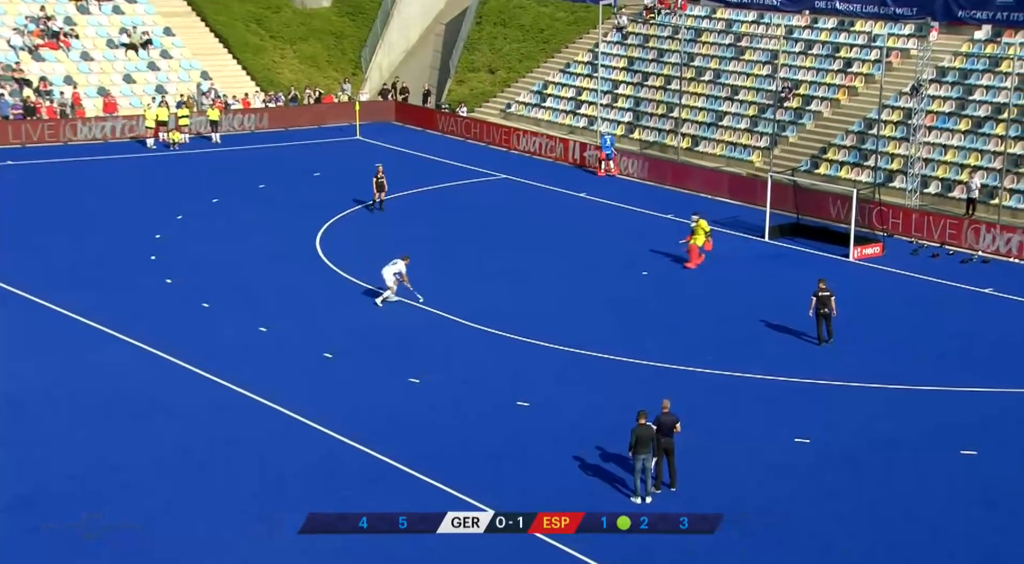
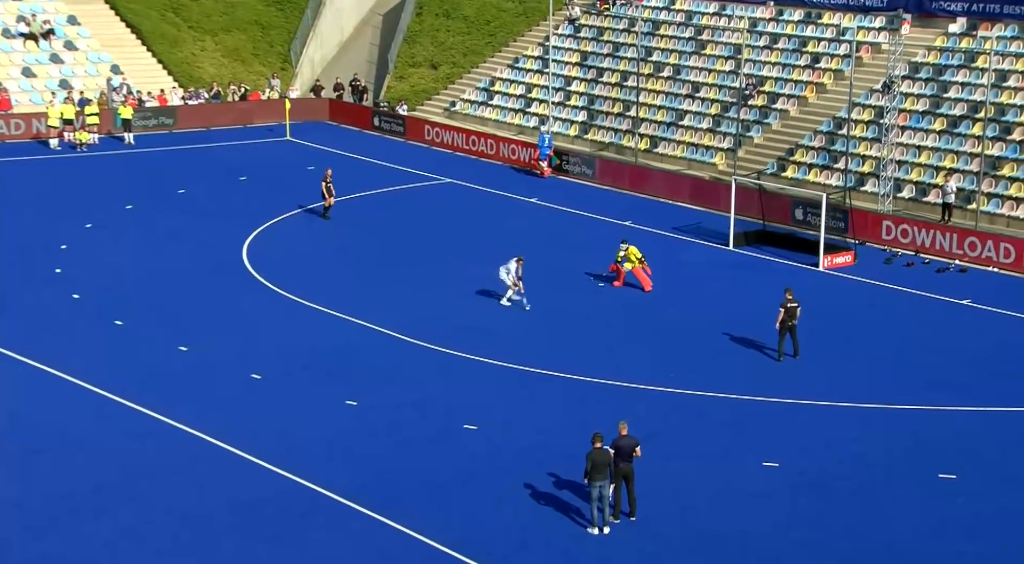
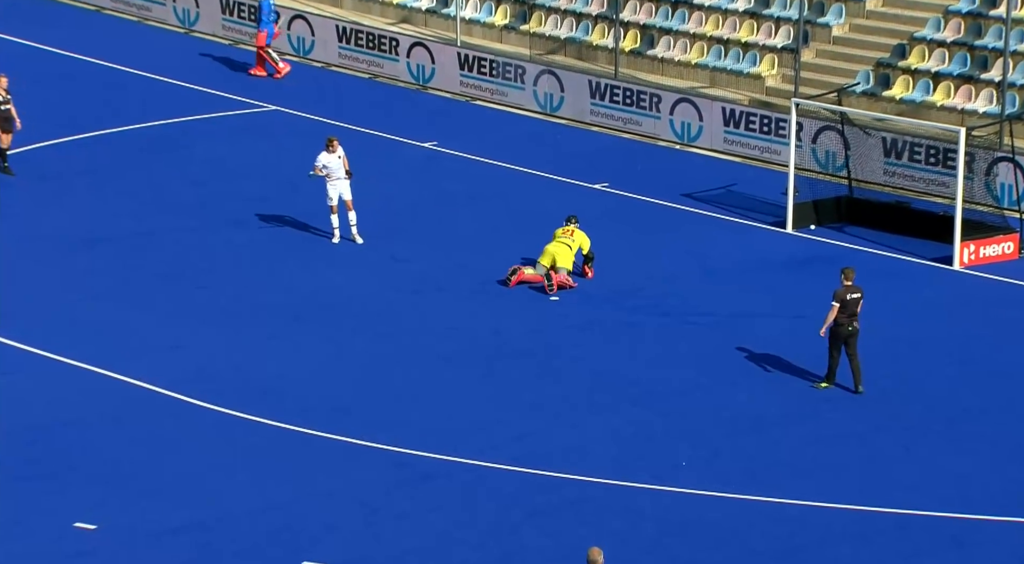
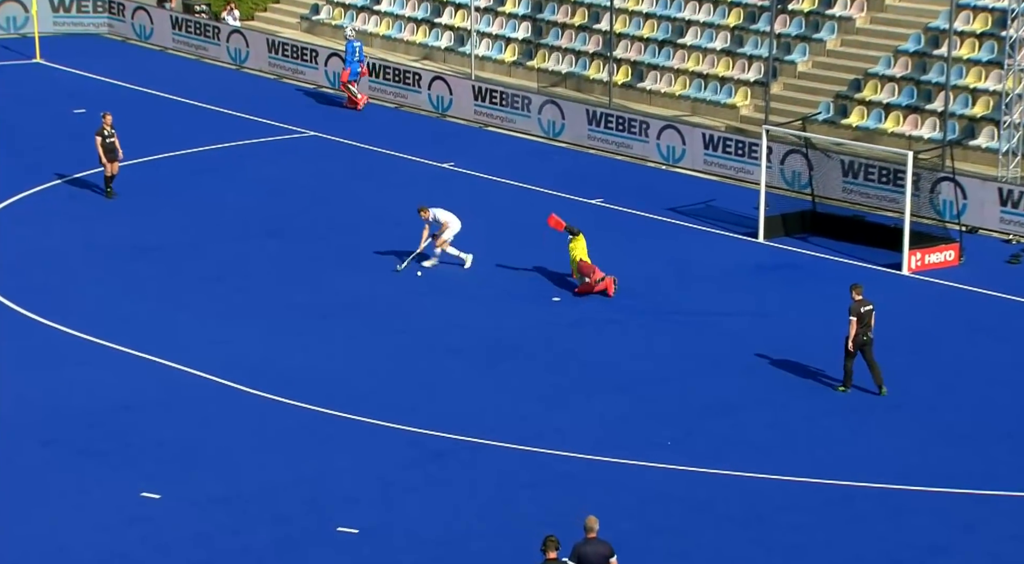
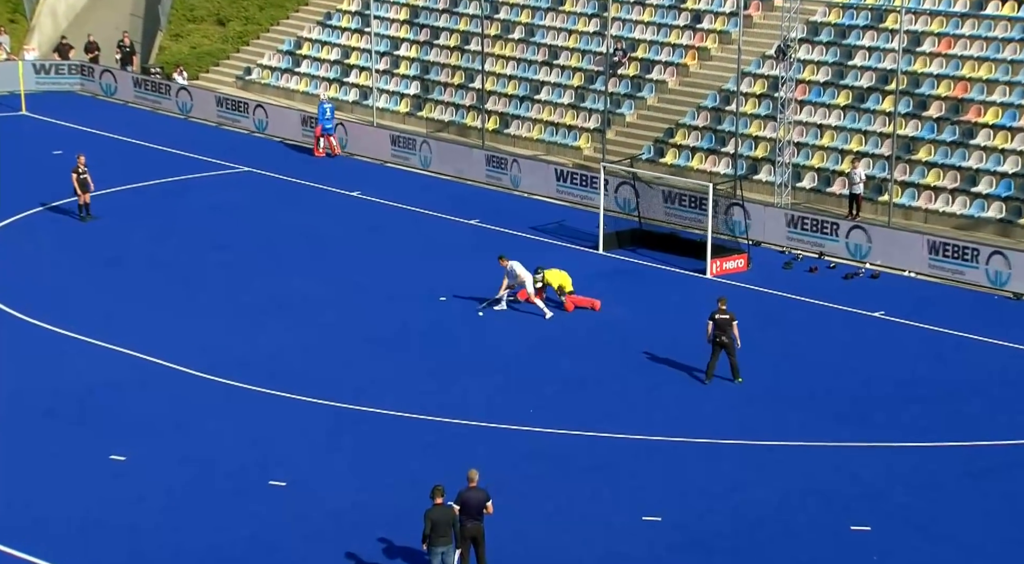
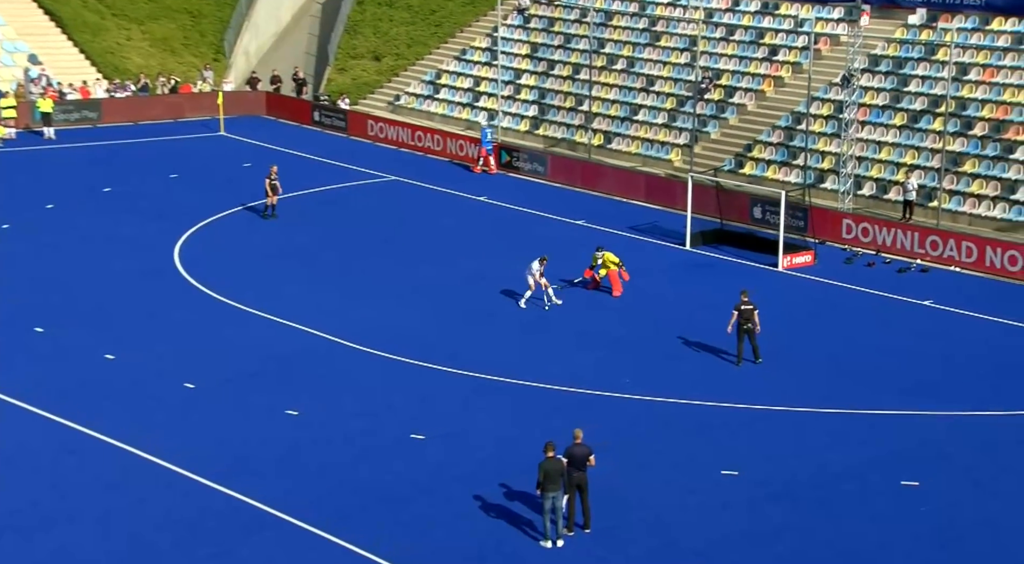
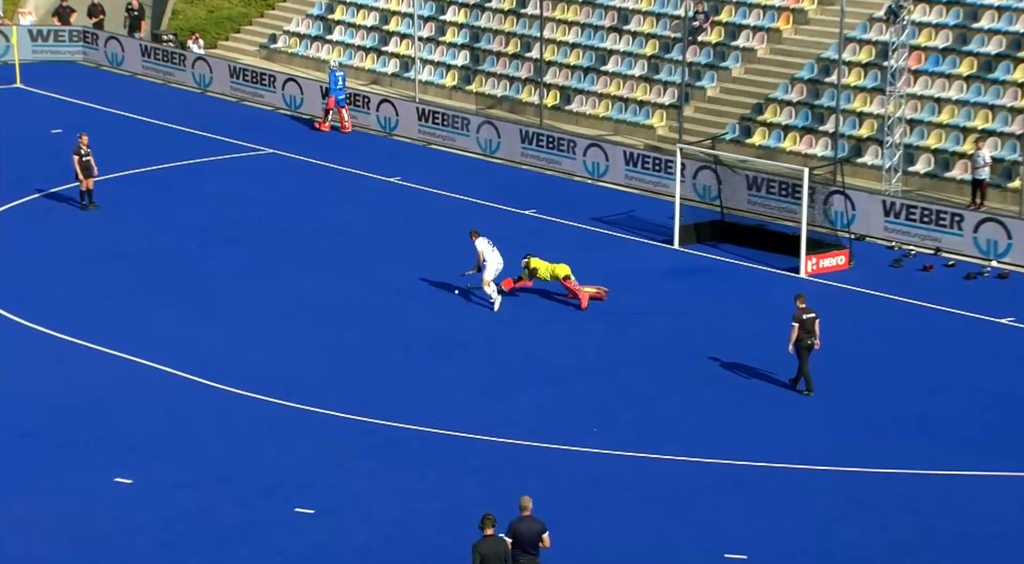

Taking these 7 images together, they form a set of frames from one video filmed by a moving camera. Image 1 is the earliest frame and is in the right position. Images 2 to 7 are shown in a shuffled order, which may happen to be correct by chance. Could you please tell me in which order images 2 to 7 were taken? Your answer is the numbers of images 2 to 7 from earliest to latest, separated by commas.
2, 6, 5, 7, 4, 3
